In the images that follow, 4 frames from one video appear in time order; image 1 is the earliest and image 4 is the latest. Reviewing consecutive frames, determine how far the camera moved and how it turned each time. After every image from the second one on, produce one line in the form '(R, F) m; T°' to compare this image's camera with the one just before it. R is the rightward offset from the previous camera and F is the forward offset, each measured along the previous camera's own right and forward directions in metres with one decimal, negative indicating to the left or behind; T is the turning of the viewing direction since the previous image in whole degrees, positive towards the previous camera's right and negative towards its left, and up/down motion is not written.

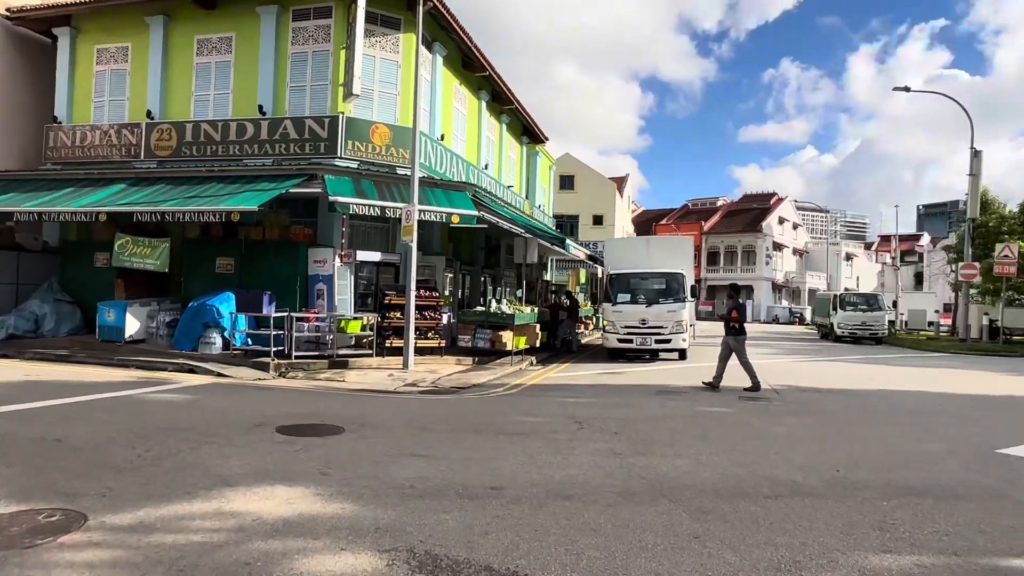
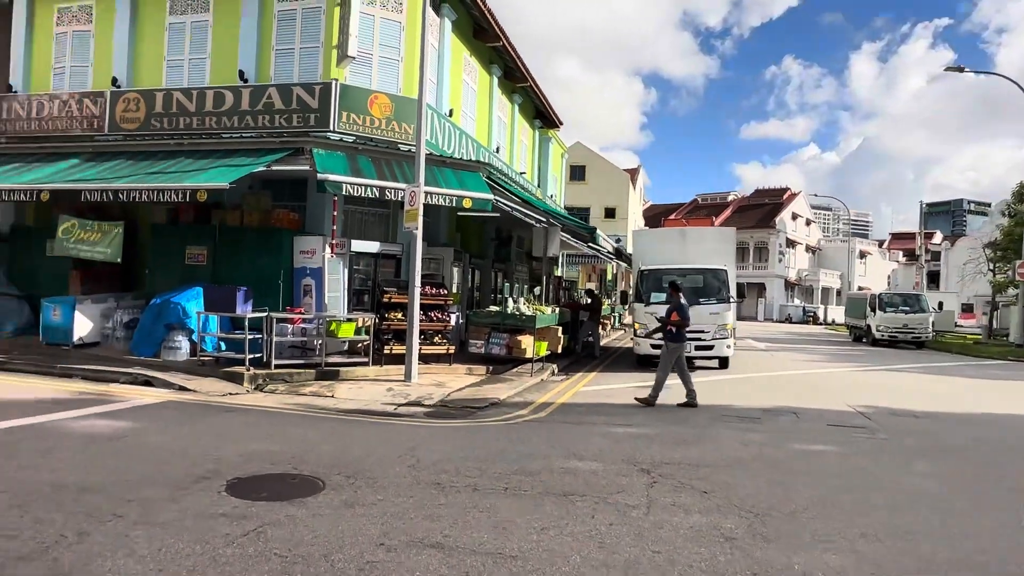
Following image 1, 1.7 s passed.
(-0.4, +2.1) m; 0°
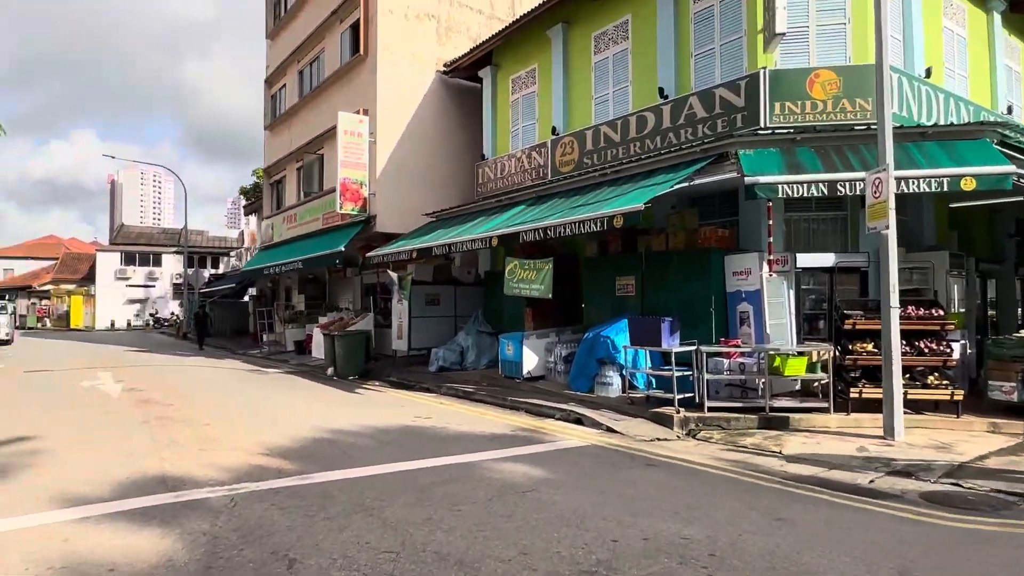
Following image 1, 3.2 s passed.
(-0.3, +1.8) m; -39°
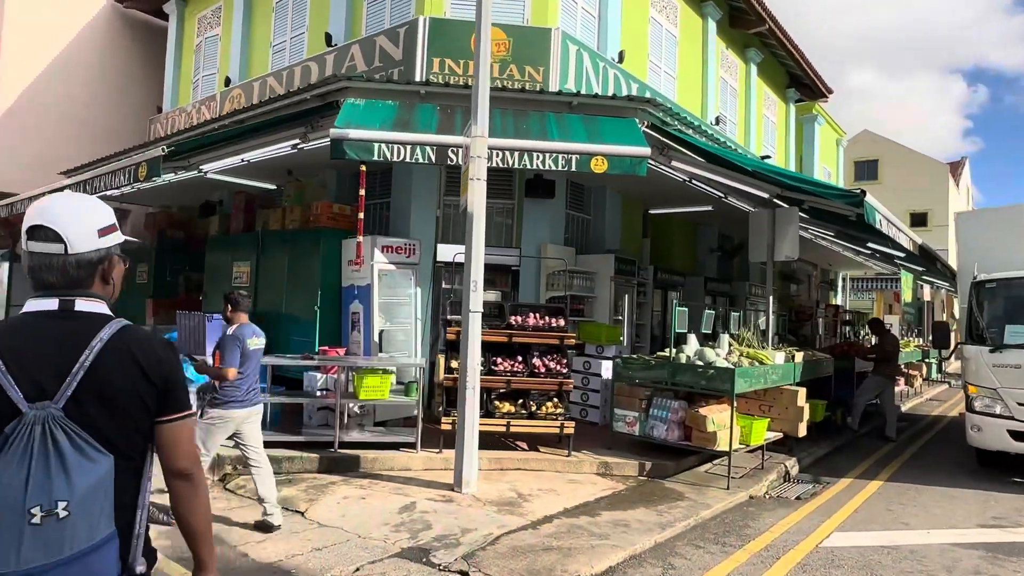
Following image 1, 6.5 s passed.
(+3.6, +2.1) m; +14°
